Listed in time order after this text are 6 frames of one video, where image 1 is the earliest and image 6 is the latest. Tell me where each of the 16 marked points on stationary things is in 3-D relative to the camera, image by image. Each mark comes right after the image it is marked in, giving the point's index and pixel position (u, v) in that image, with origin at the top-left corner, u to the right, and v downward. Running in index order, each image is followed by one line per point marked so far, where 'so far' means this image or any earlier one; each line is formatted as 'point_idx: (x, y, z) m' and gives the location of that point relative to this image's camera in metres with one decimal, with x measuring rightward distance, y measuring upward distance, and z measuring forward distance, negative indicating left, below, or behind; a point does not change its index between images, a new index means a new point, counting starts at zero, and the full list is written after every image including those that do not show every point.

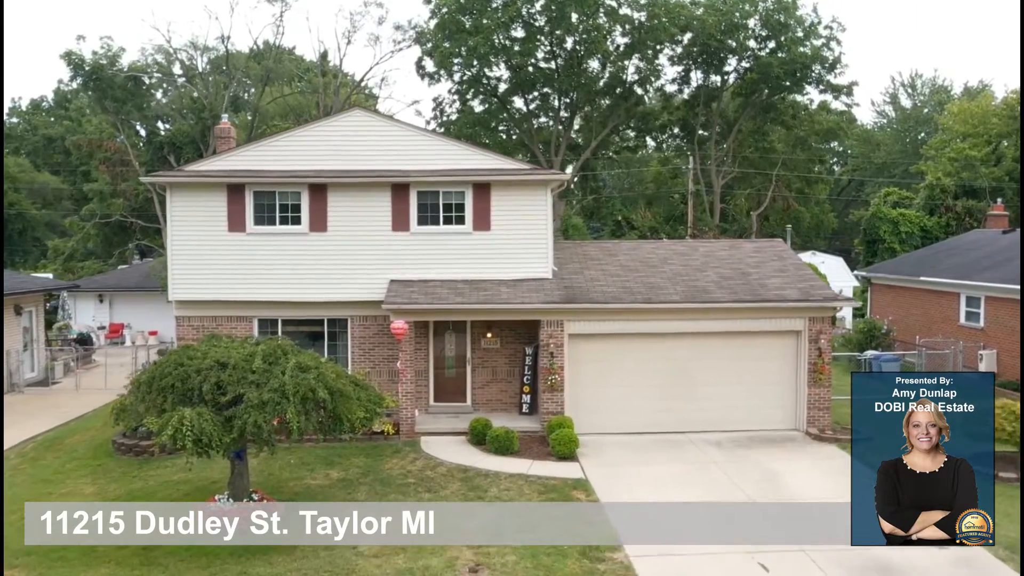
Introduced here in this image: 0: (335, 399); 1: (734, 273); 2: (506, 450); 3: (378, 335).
0: (-1.3, -0.8, +10.2) m
1: (+2.5, +0.2, +15.6) m
2: (-0.1, -1.6, +13.6) m
3: (-1.5, -0.5, +15.2) m
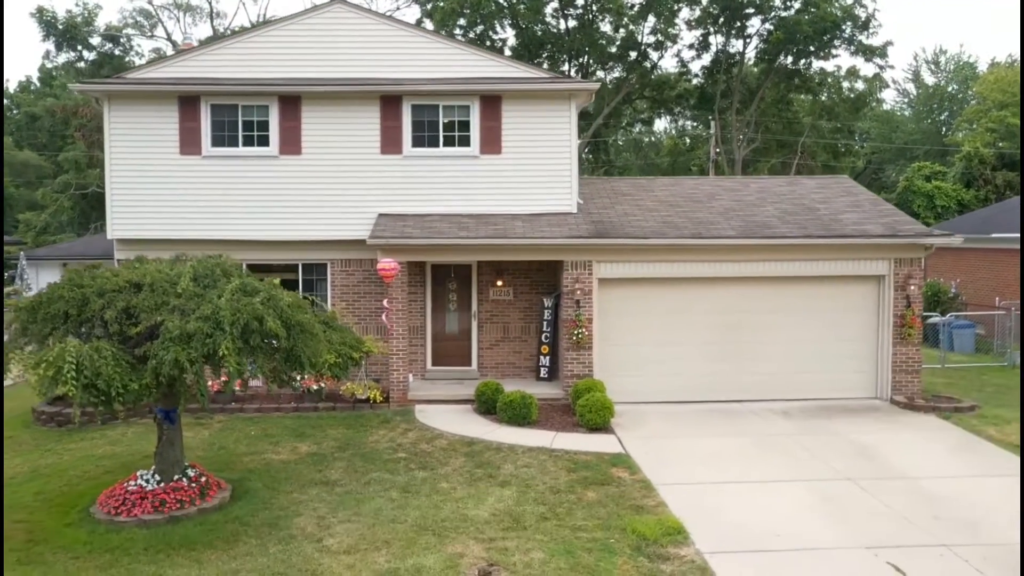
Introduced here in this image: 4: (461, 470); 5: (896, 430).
0: (-1.2, -0.2, +7.4) m
1: (+2.7, +0.8, +12.8) m
2: (+0.1, -1.1, +10.8) m
3: (-1.3, 0.0, +12.4) m
4: (-0.3, -1.2, +9.1) m
5: (+3.0, -1.1, +10.6) m
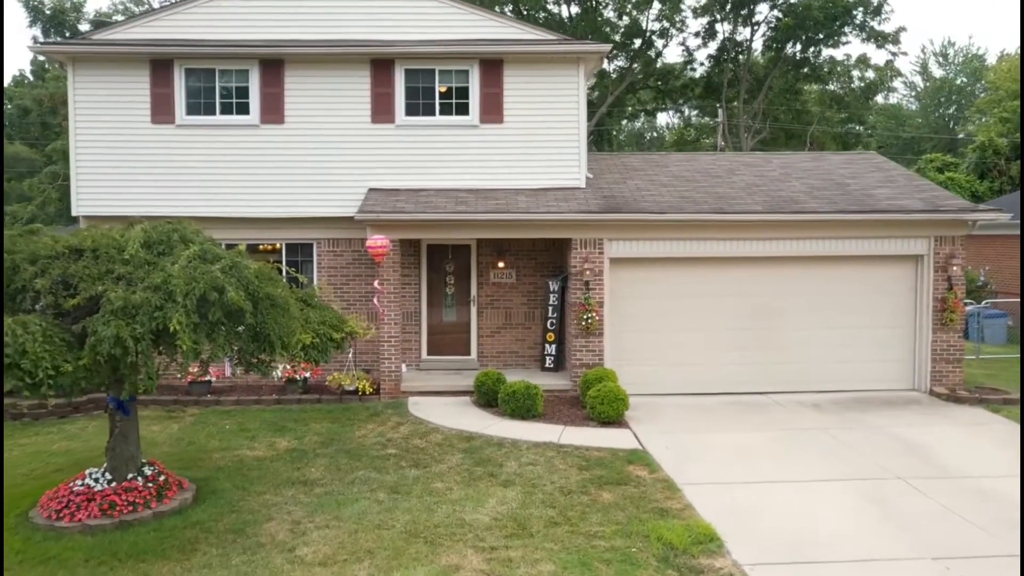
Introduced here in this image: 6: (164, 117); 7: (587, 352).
0: (-1.1, -0.1, +6.4) m
1: (+2.7, +0.9, +11.8) m
2: (+0.1, -0.9, +9.7) m
3: (-1.3, +0.2, +11.4) m
4: (-0.3, -1.1, +8.0) m
5: (+3.0, -1.0, +9.6) m
6: (-2.9, +1.4, +11.2) m
7: (+0.6, -0.5, +10.7) m
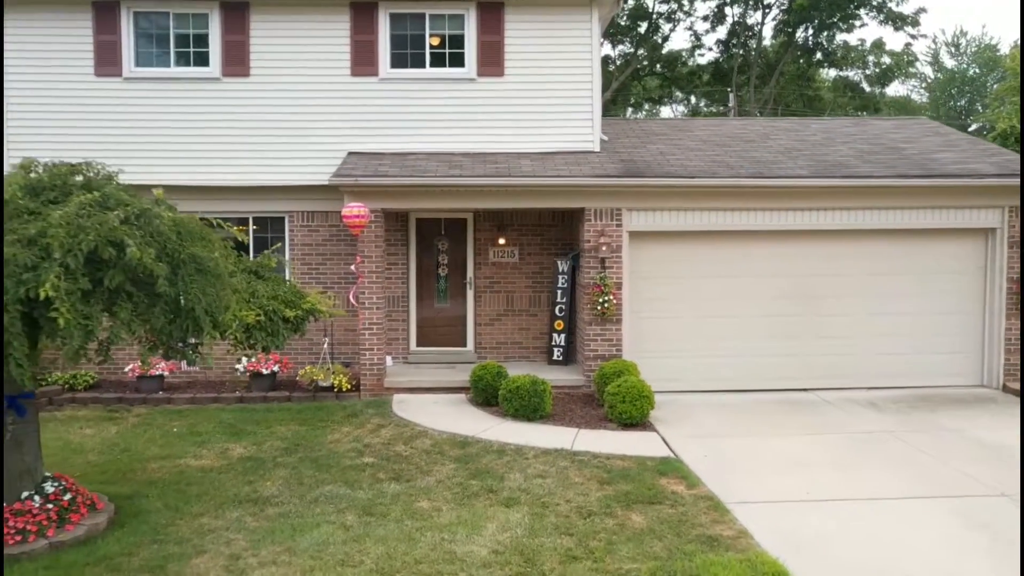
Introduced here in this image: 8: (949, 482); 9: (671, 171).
0: (-1.1, +0.1, +4.8) m
1: (+2.7, +1.1, +10.2) m
2: (+0.1, -0.8, +8.2) m
3: (-1.3, +0.3, +9.8) m
4: (-0.3, -0.9, +6.5) m
5: (+3.0, -0.8, +8.0) m
6: (-2.8, +1.5, +9.6) m
7: (+0.6, -0.4, +9.1) m
8: (+2.1, -0.9, +6.6) m
9: (+1.1, +0.8, +9.2) m
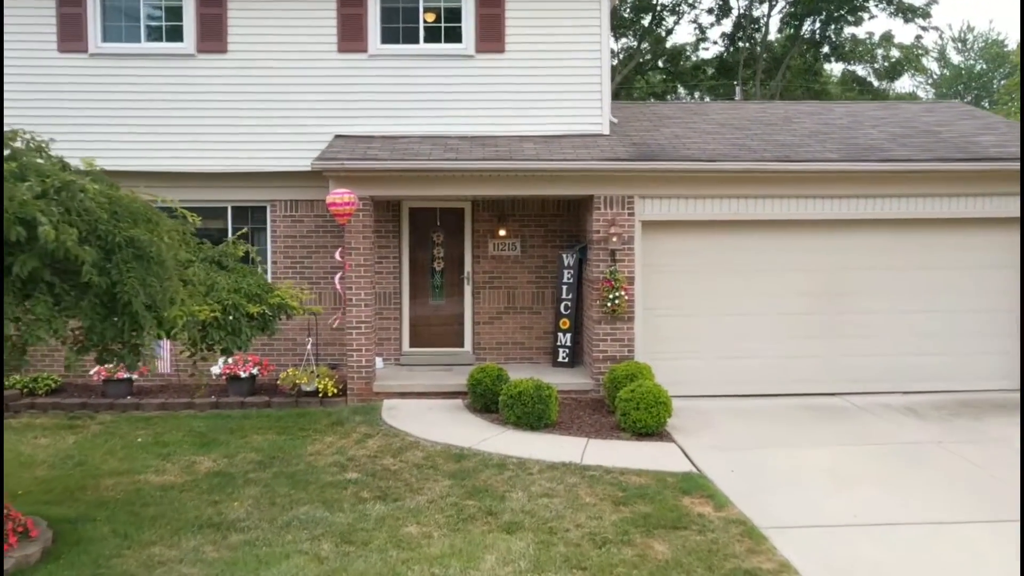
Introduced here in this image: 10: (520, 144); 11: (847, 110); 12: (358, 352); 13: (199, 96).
0: (-1.1, +0.1, +4.0) m
1: (+2.7, +1.1, +9.4) m
2: (+0.1, -0.7, +7.4) m
3: (-1.3, +0.4, +9.0) m
4: (-0.3, -0.9, +5.7) m
5: (+3.0, -0.8, +7.2) m
6: (-2.8, +1.6, +8.8) m
7: (+0.6, -0.3, +8.3) m
8: (+2.1, -0.9, +5.8) m
9: (+1.1, +0.8, +8.4) m
10: (0.0, +0.9, +8.7) m
11: (+2.5, +1.4, +10.4) m
12: (-0.9, -0.4, +8.4) m
13: (-2.0, +1.3, +8.9) m
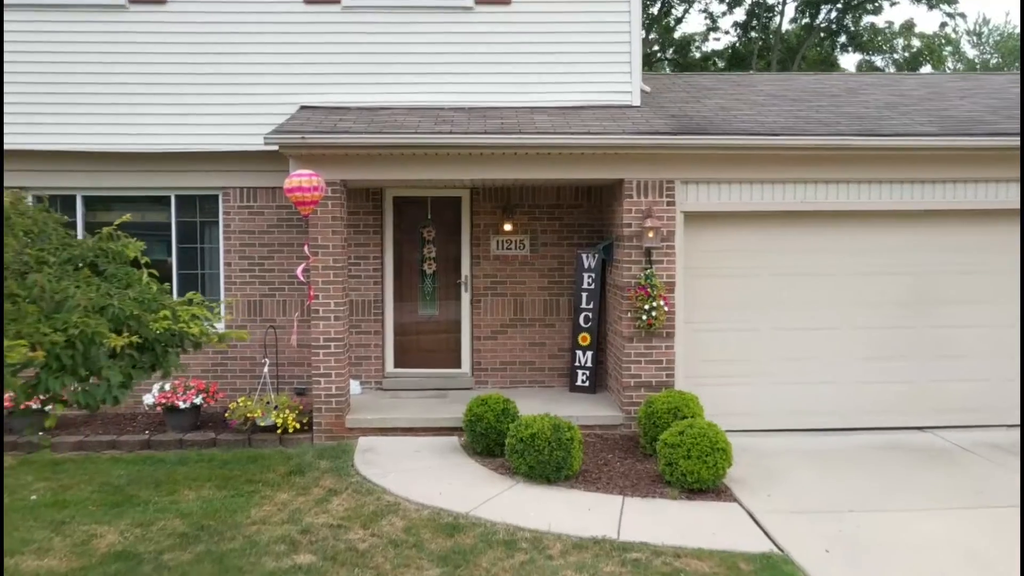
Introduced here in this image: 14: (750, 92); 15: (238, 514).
0: (-1.1, +0.1, +2.3) m
1: (+2.8, +1.0, +7.7) m
2: (+0.2, -0.8, +5.6) m
3: (-1.3, +0.3, +7.3) m
4: (-0.2, -0.9, +3.9) m
5: (+3.1, -0.8, +5.5) m
6: (-2.8, +1.5, +7.1) m
7: (+0.7, -0.4, +6.6) m
8: (+2.2, -0.9, +4.1) m
9: (+1.1, +0.8, +6.6) m
10: (+0.1, +0.9, +7.0) m
11: (+2.6, +1.3, +8.7) m
12: (-0.9, -0.4, +6.7) m
13: (-2.0, +1.2, +7.2) m
14: (+1.4, +1.2, +8.1) m
15: (-1.0, -0.9, +5.2) m
